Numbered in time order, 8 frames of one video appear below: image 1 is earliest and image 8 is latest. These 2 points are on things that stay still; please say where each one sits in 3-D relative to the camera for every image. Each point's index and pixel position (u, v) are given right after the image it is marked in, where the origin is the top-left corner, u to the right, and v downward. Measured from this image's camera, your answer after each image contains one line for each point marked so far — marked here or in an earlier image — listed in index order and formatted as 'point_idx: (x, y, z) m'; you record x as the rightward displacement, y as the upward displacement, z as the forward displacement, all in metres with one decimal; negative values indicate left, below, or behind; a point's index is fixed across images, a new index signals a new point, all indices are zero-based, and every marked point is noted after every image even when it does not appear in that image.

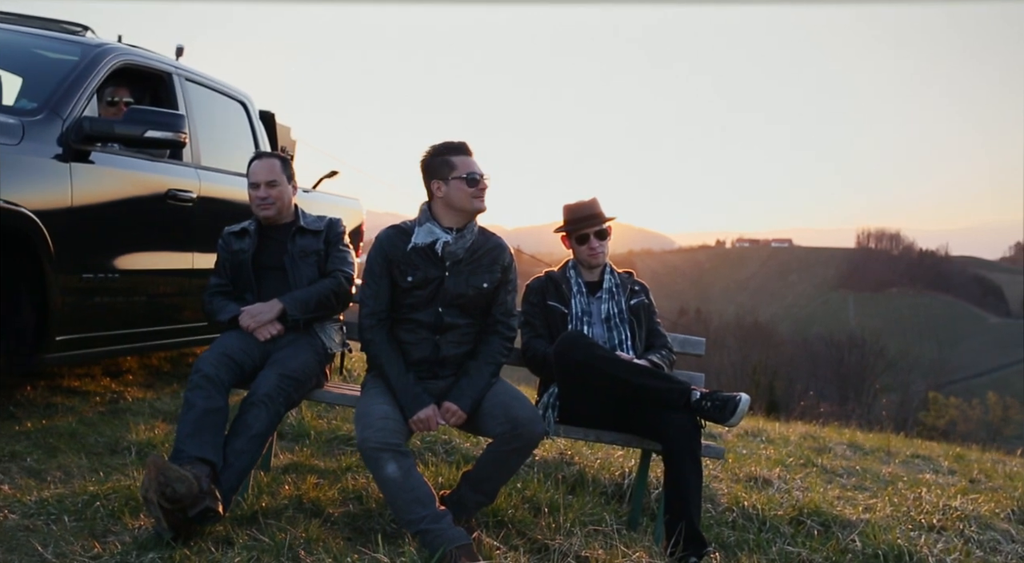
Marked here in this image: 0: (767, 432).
0: (+2.4, -1.5, +7.1) m
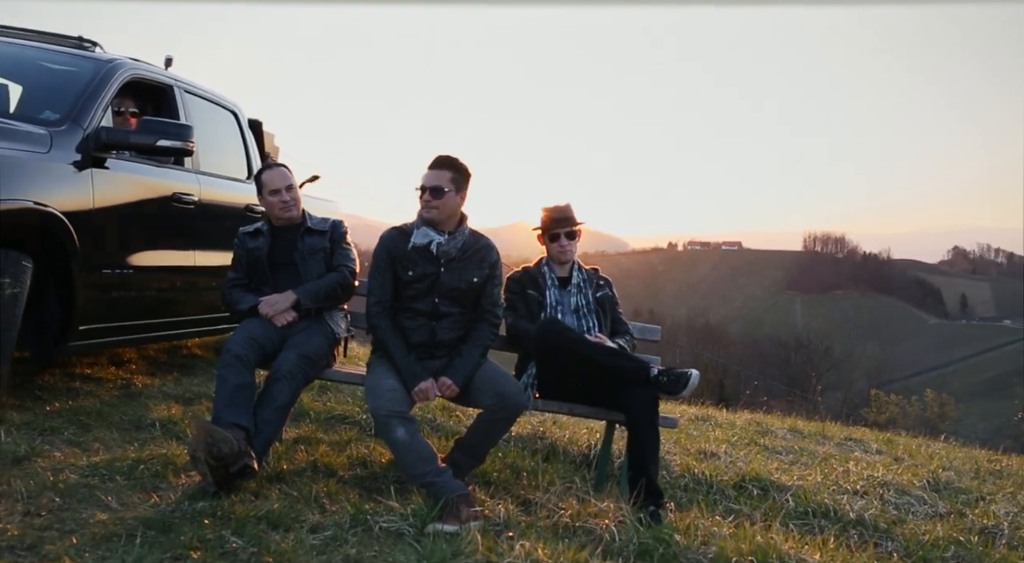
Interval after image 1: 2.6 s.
0: (+2.1, -1.4, +7.7) m
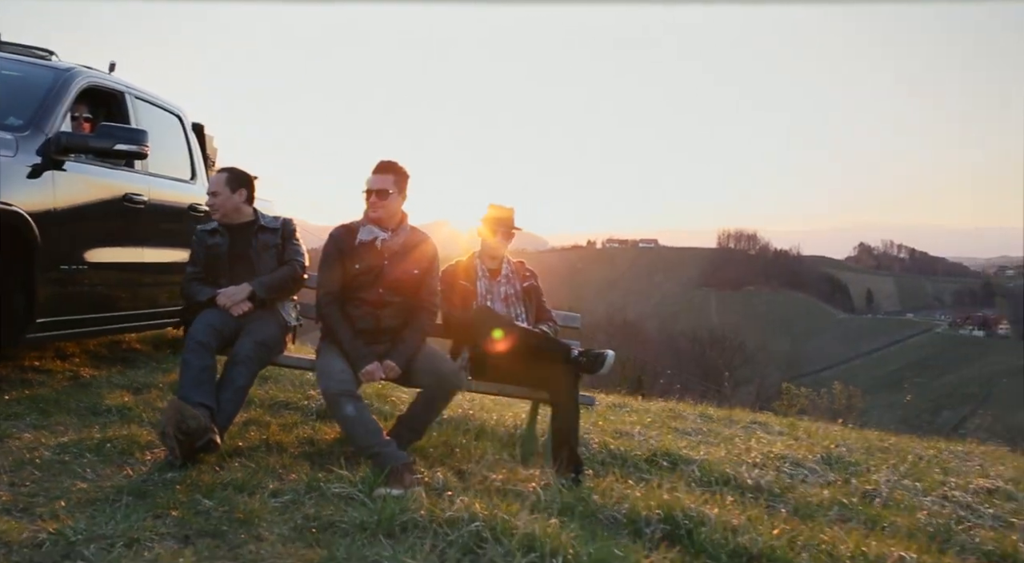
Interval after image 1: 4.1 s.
0: (+1.3, -1.4, +8.3) m
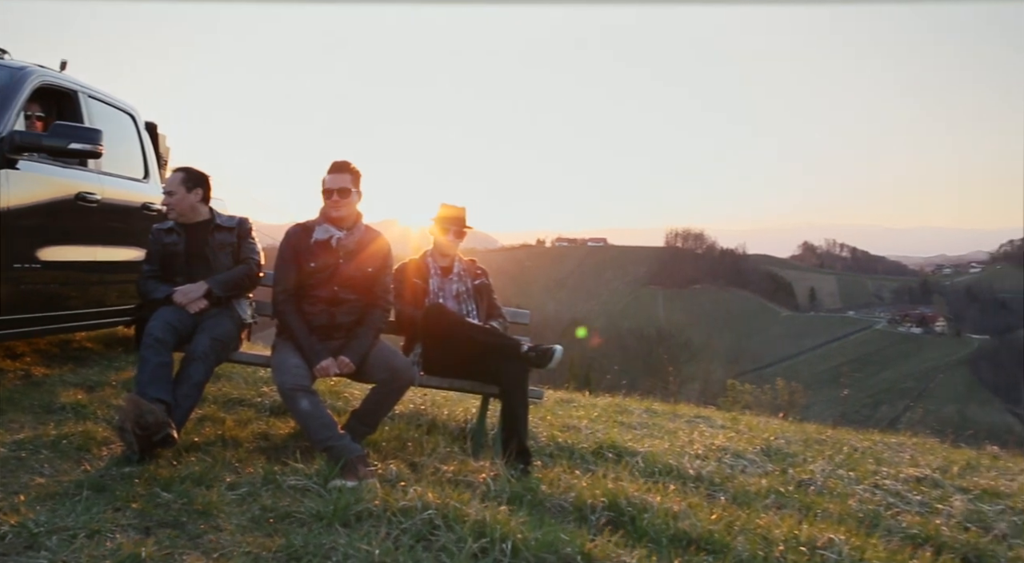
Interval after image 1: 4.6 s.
0: (+0.8, -1.4, +8.5) m
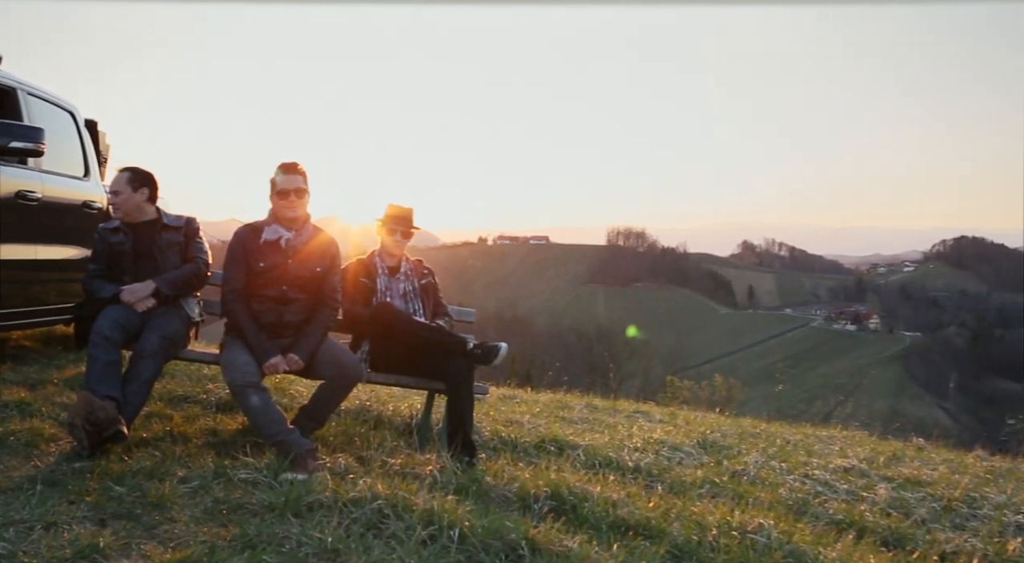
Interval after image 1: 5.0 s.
0: (+0.2, -1.3, +8.7) m
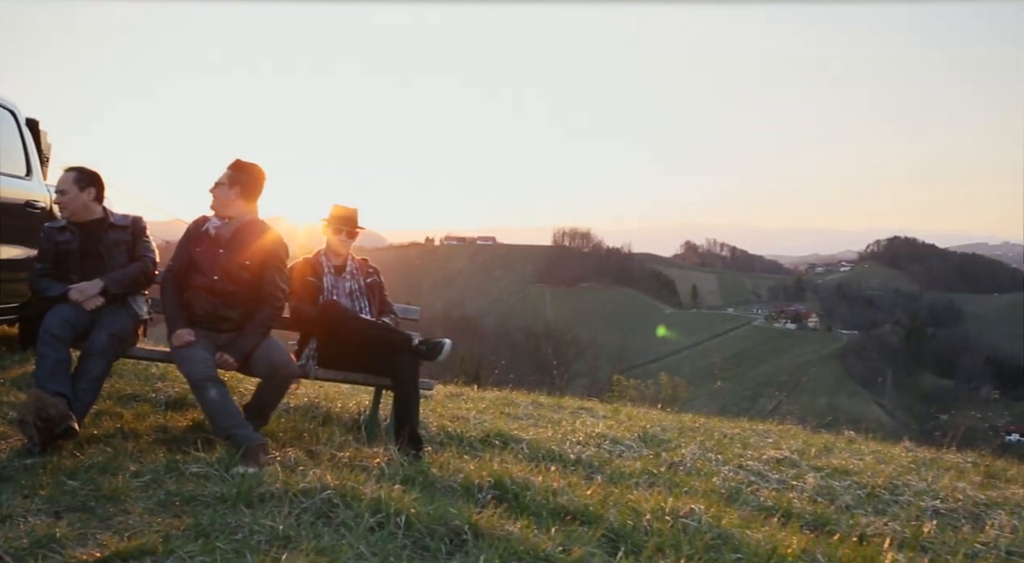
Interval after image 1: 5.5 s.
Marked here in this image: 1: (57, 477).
0: (-0.5, -1.3, +8.9) m
1: (-1.7, -0.7, +2.8) m
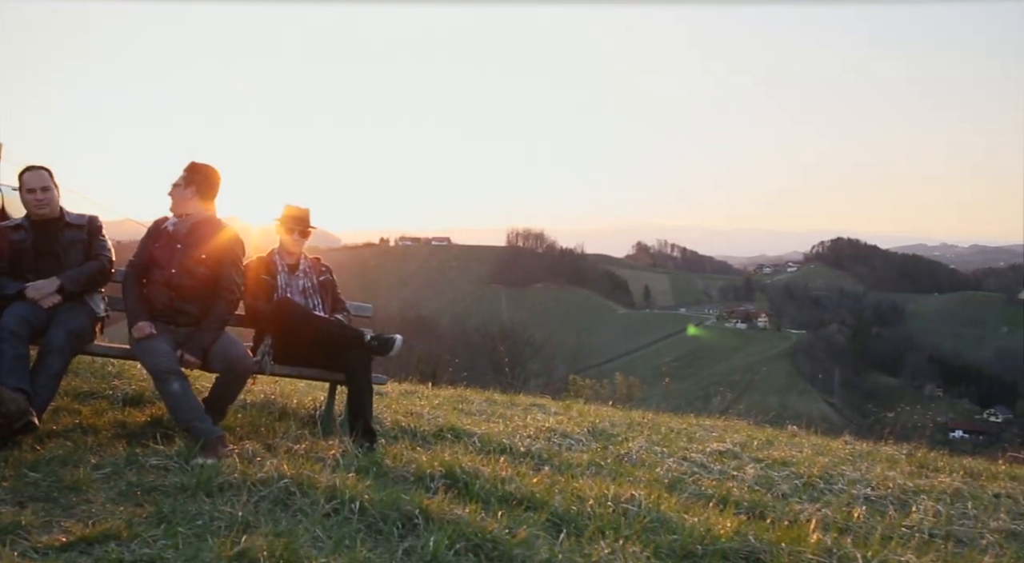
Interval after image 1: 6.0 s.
0: (-1.1, -1.3, +9.0) m
1: (-1.9, -0.7, +2.9) m
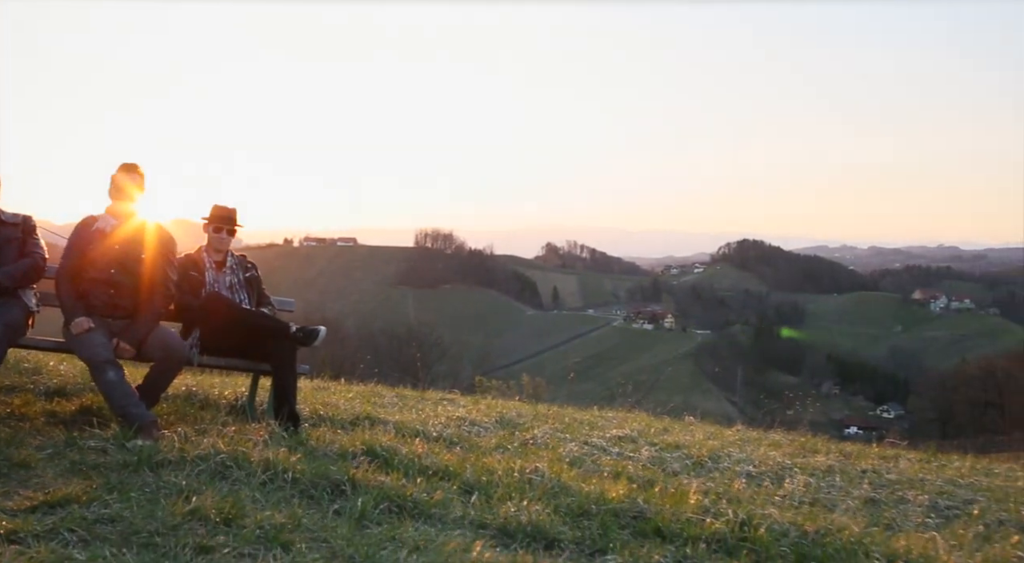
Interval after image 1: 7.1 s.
0: (-2.2, -1.3, +9.3) m
1: (-2.3, -0.7, +3.1) m
